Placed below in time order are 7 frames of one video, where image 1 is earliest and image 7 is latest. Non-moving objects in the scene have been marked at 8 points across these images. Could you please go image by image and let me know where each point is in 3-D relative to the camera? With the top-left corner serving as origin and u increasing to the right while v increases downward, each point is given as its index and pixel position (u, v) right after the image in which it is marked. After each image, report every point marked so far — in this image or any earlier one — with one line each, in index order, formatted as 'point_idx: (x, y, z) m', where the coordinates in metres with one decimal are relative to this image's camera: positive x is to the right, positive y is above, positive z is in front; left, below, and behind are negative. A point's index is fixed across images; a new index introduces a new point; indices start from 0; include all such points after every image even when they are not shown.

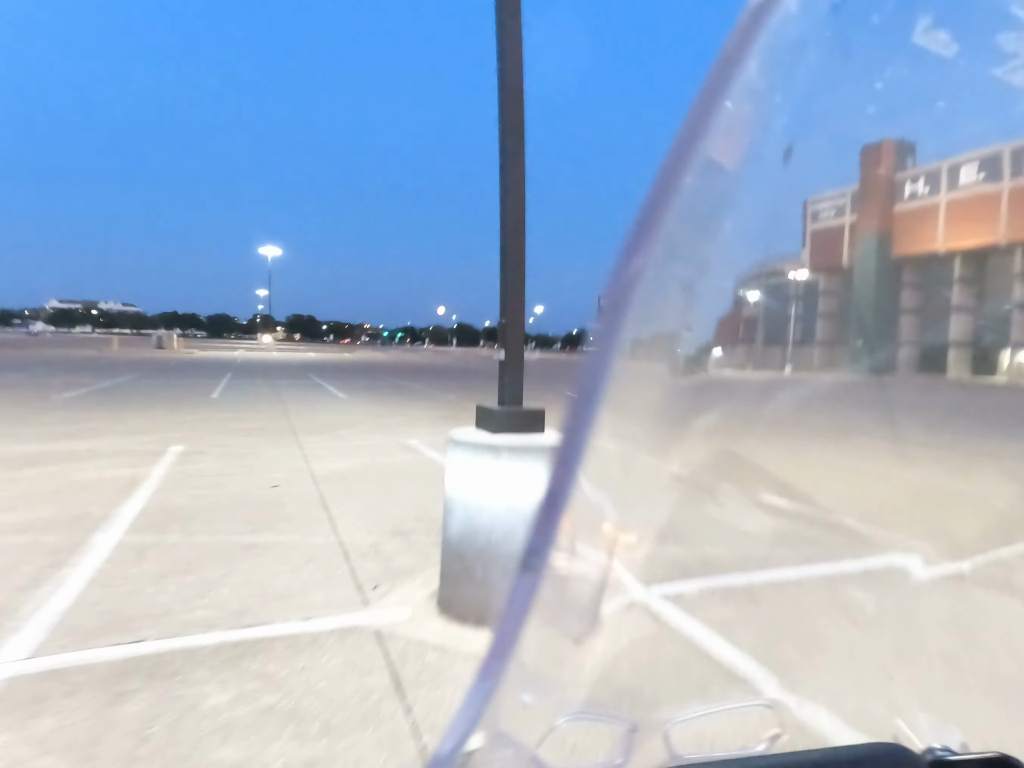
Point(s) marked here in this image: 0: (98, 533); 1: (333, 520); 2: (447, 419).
0: (-3.3, -1.2, +5.9) m
1: (-1.5, -1.2, +6.2) m
2: (-1.4, -0.7, +15.1) m
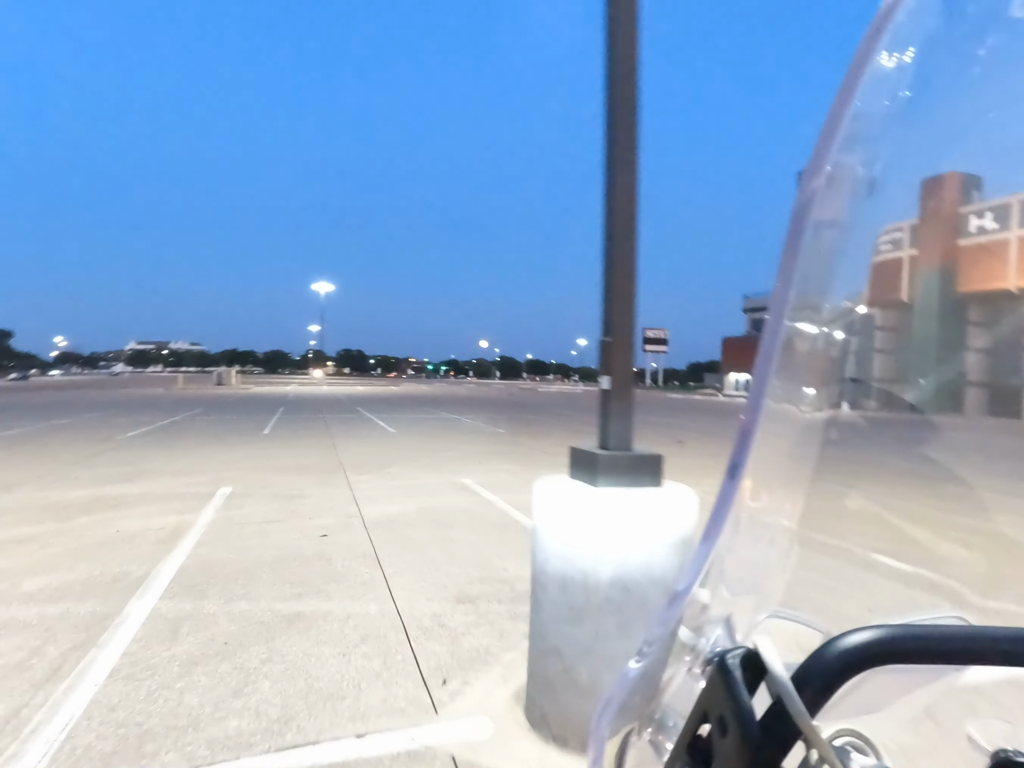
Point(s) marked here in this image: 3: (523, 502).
0: (-2.7, -1.6, +5.3) m
1: (-0.9, -1.5, +5.4) m
2: (-0.2, -1.4, +14.4) m
3: (+0.1, -1.5, +9.3) m
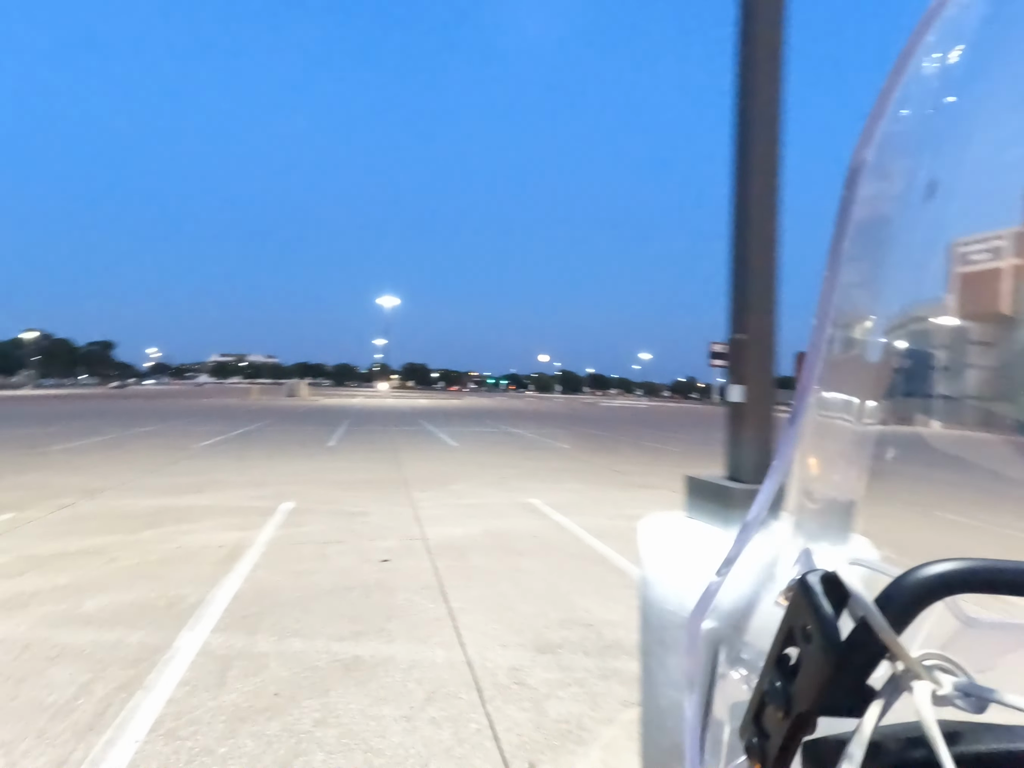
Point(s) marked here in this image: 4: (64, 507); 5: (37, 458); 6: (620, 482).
0: (-2.2, -1.7, +4.8) m
1: (-0.4, -1.6, +4.9) m
2: (+1.1, -1.7, +13.7) m
3: (+1.0, -1.7, +8.6) m
4: (-6.2, -1.6, +10.0) m
5: (-10.1, -1.5, +15.4) m
6: (+1.9, -1.7, +12.4) m
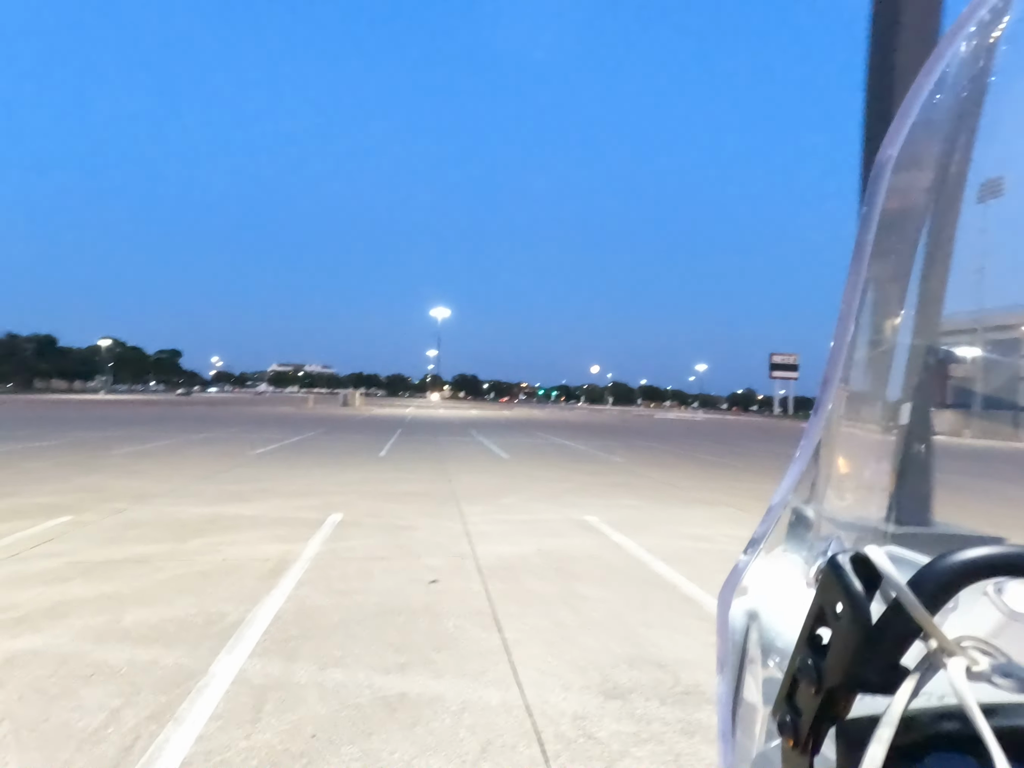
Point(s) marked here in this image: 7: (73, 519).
0: (-1.8, -1.7, +4.5) m
1: (0.0, -1.6, +4.4) m
2: (+2.1, -1.9, +13.1) m
3: (+1.6, -1.8, +8.0) m
4: (-5.4, -1.7, +9.9) m
5: (-9.0, -1.6, +15.6) m
6: (+2.7, -1.9, +11.8) m
7: (-5.6, -1.7, +9.3) m
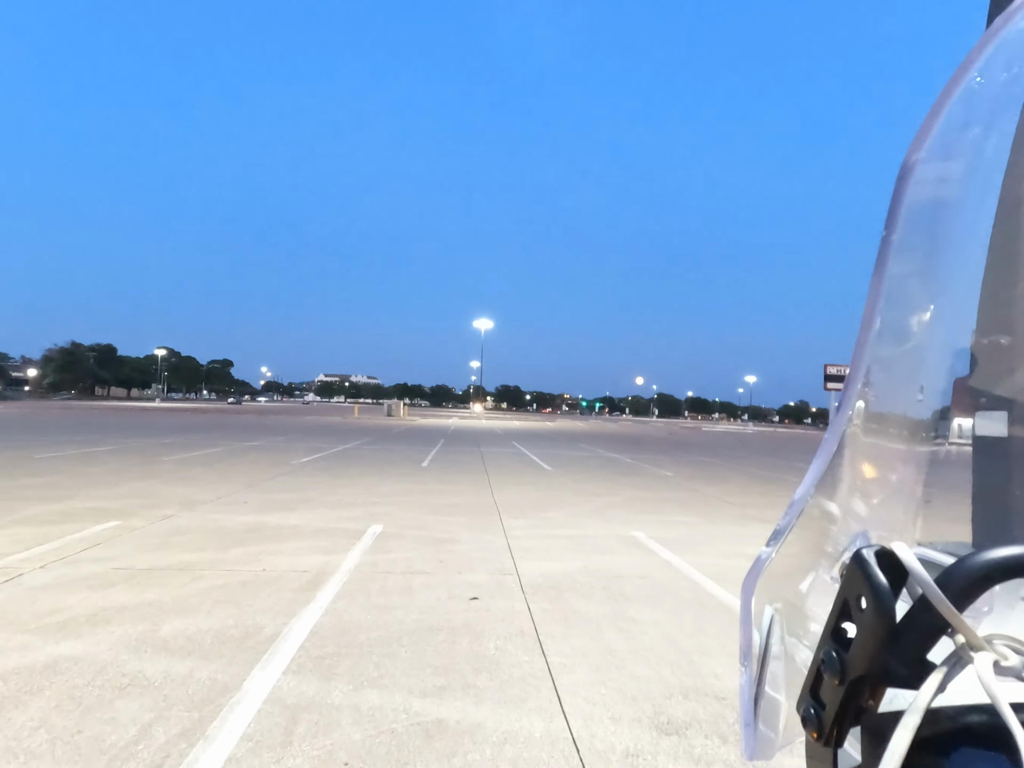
0: (-1.6, -1.7, +4.3) m
1: (+0.2, -1.7, +4.1) m
2: (+2.8, -2.1, +12.7) m
3: (+2.1, -1.9, +7.7) m
4: (-4.8, -1.8, +10.0) m
5: (-8.1, -1.8, +15.8) m
6: (+3.4, -2.1, +11.3) m
7: (-5.0, -1.8, +9.3) m
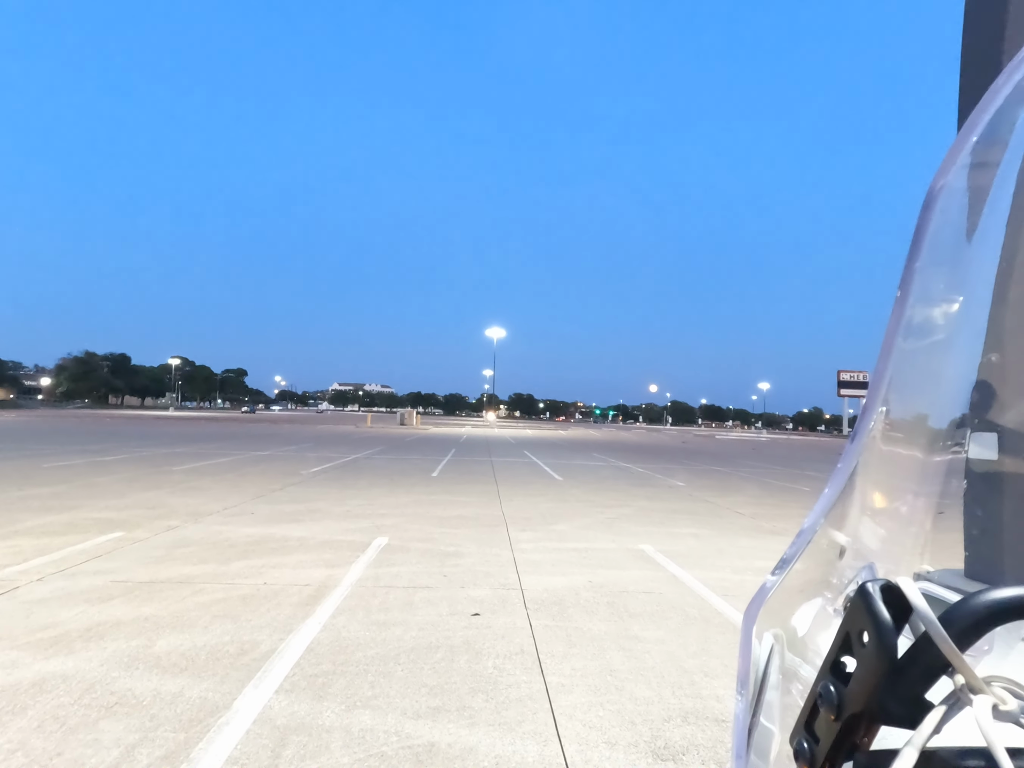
0: (-1.6, -1.8, +4.3) m
1: (+0.2, -1.8, +4.0) m
2: (+2.9, -2.2, +12.6) m
3: (+2.1, -2.0, +7.5) m
4: (-4.8, -2.0, +10.0) m
5: (-7.9, -2.0, +15.9) m
6: (+3.5, -2.2, +11.2) m
7: (-5.0, -1.9, +9.3) m
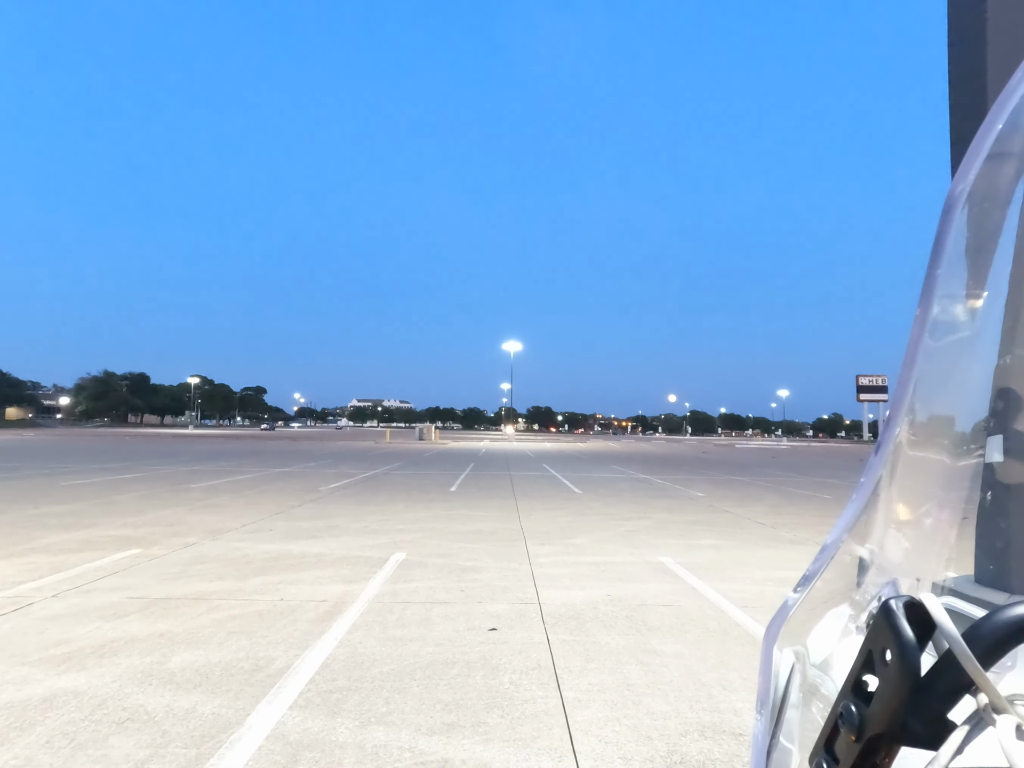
0: (-1.5, -1.9, +4.2) m
1: (+0.3, -1.8, +4.0) m
2: (+3.2, -2.4, +12.5) m
3: (+2.3, -2.1, +7.4) m
4: (-4.5, -2.2, +10.0) m
5: (-7.5, -2.4, +16.0) m
6: (+3.8, -2.3, +11.0) m
7: (-4.7, -2.2, +9.4) m
